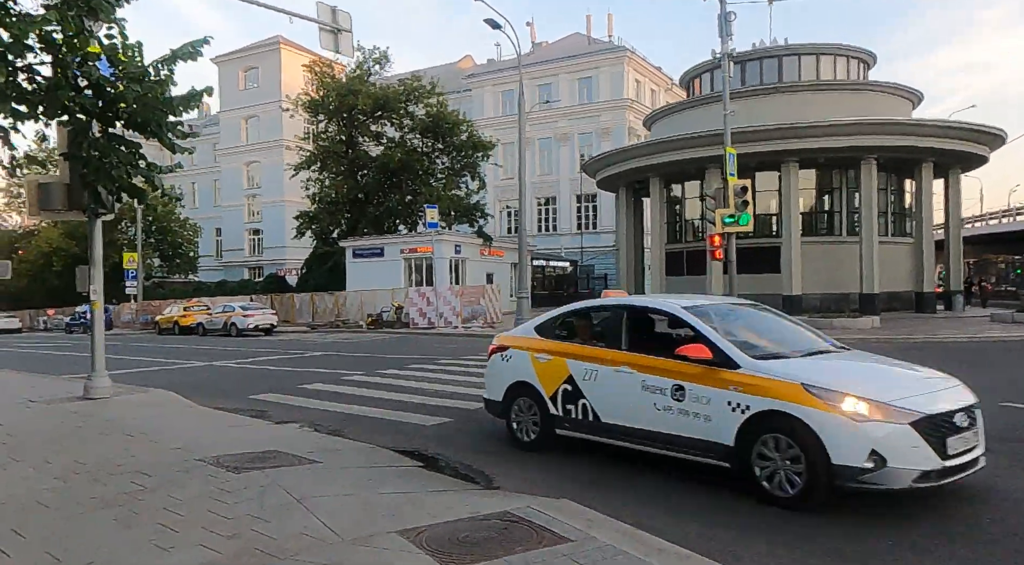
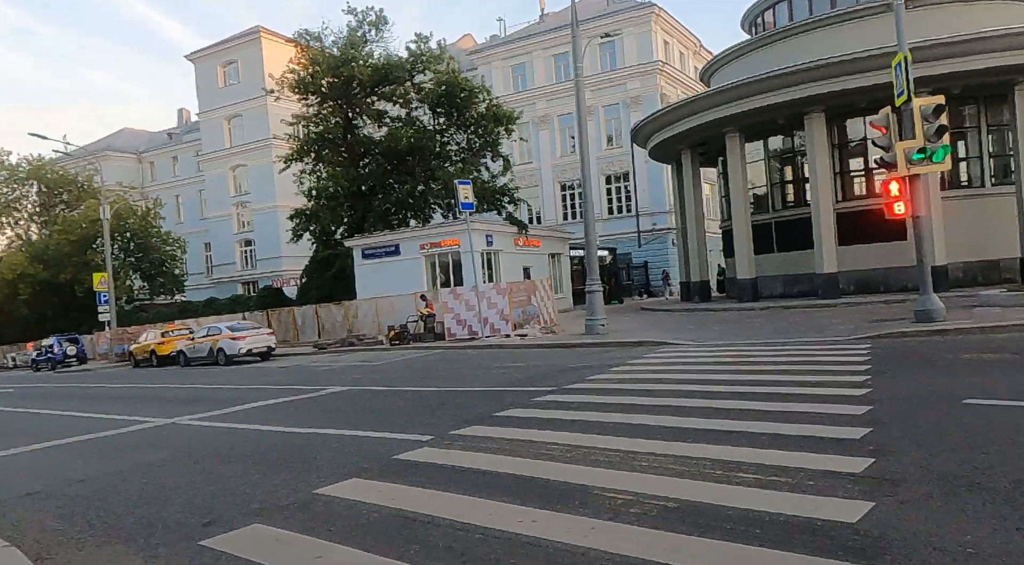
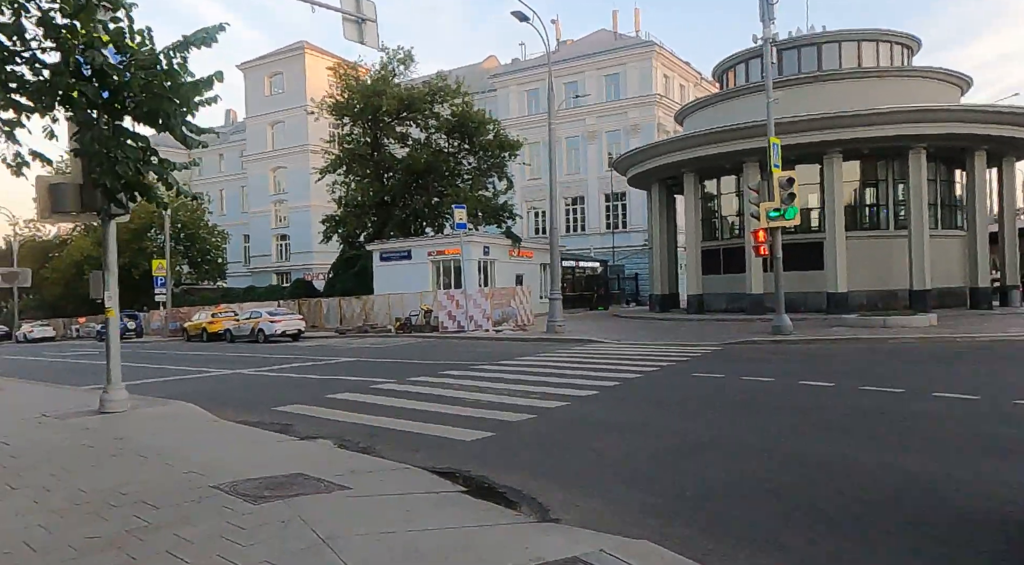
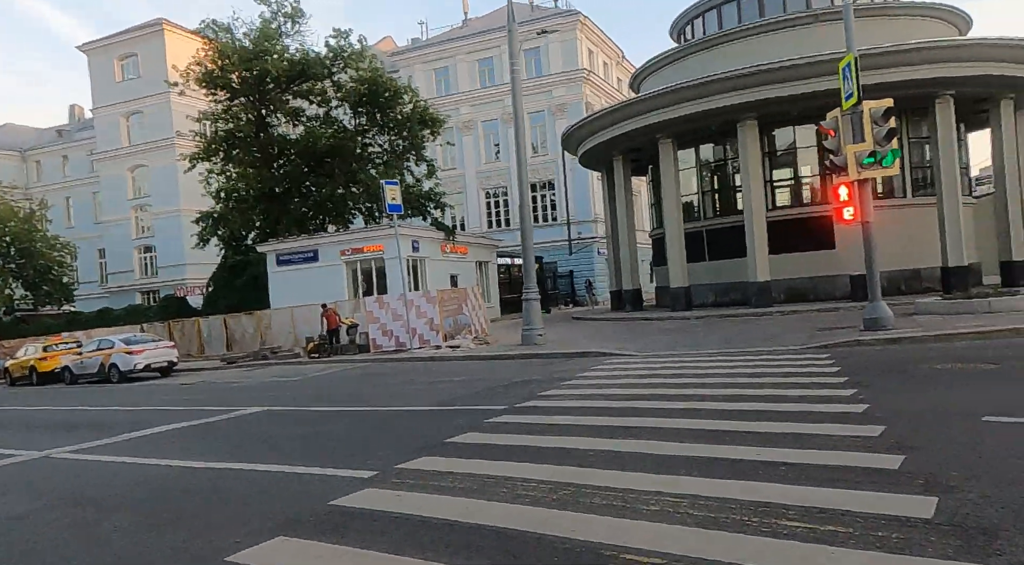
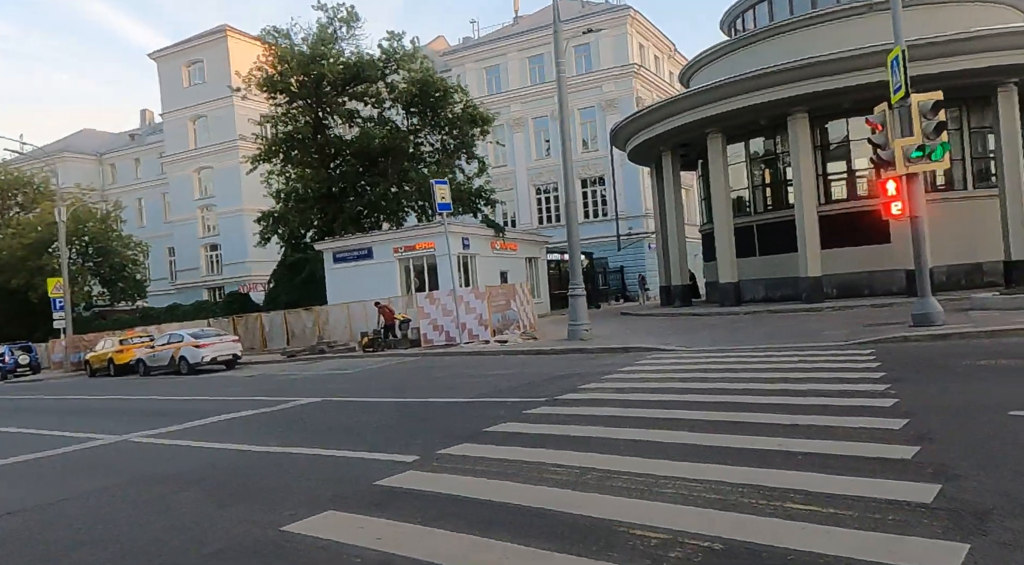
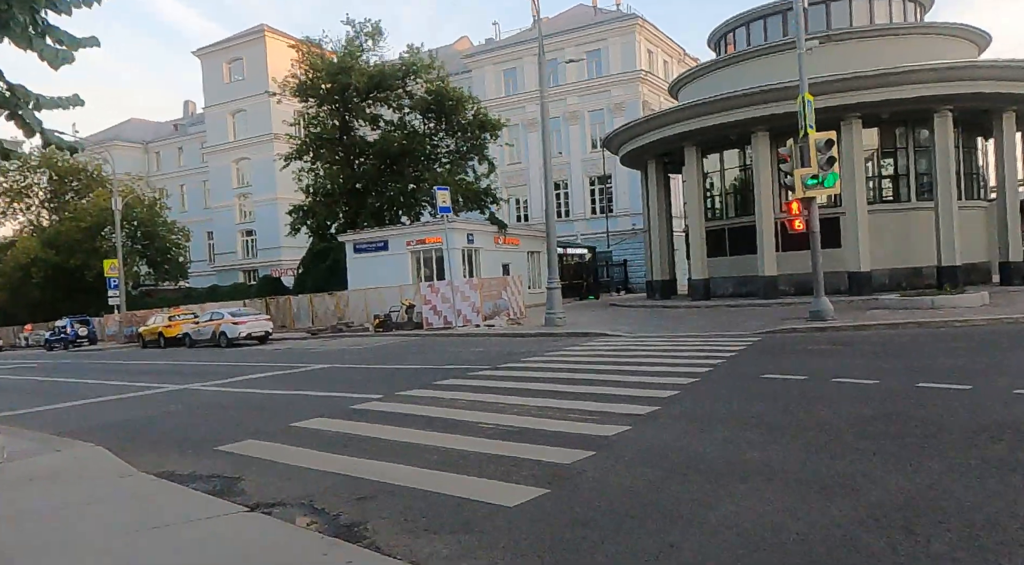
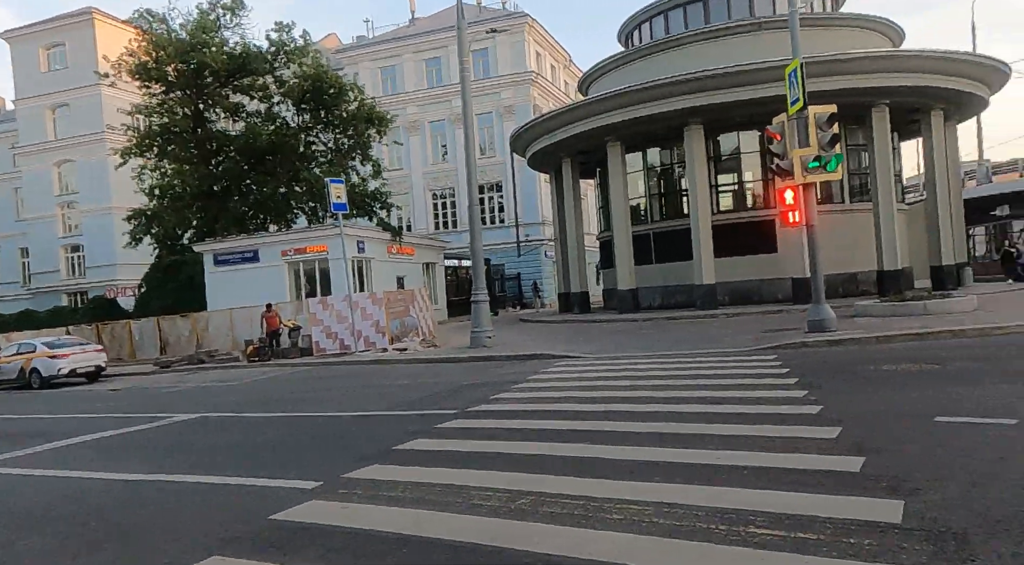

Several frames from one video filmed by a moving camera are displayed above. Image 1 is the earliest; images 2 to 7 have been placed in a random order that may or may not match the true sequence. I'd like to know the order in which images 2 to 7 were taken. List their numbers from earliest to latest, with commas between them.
3, 6, 2, 5, 4, 7
